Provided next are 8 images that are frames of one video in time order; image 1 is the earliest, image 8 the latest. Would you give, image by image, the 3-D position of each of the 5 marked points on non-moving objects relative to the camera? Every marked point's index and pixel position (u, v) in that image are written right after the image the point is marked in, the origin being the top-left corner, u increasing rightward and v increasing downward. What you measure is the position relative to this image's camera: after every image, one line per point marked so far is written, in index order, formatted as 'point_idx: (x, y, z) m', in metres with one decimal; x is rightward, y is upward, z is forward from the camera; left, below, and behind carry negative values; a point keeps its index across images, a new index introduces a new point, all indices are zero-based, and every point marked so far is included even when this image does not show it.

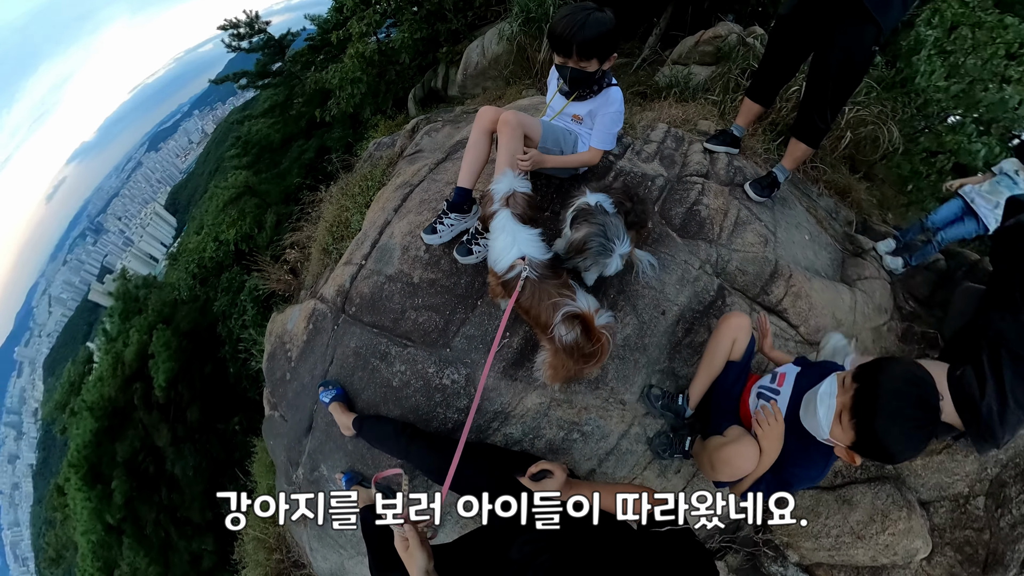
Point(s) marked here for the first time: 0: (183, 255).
0: (-14.2, +1.4, +8.0) m
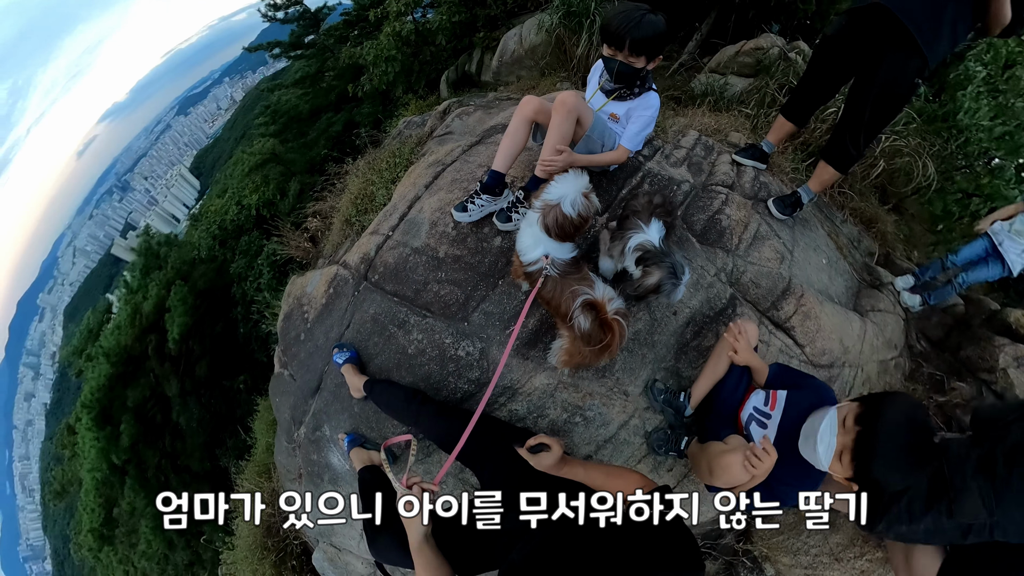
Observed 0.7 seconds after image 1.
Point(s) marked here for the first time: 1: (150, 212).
0: (-13.6, +3.2, +8.2) m
1: (-15.3, +3.0, +7.8) m
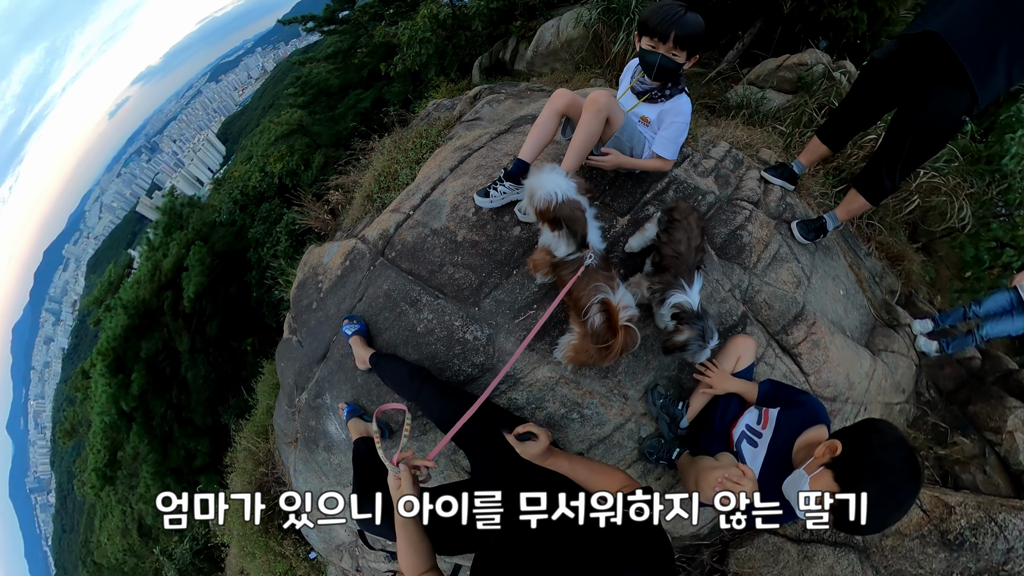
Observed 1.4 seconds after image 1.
0: (-12.9, +4.9, +8.4) m
1: (-14.6, +4.9, +8.0) m
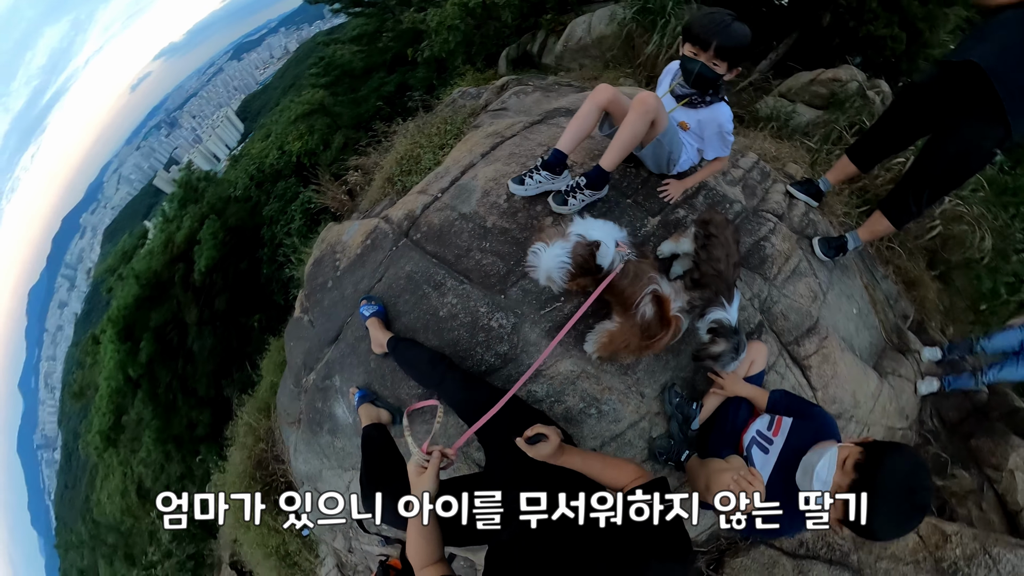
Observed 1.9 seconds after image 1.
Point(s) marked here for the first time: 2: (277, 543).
0: (-12.2, +6.0, +8.6) m
1: (-13.9, +6.0, +8.1) m
2: (-6.5, -7.1, +5.1) m
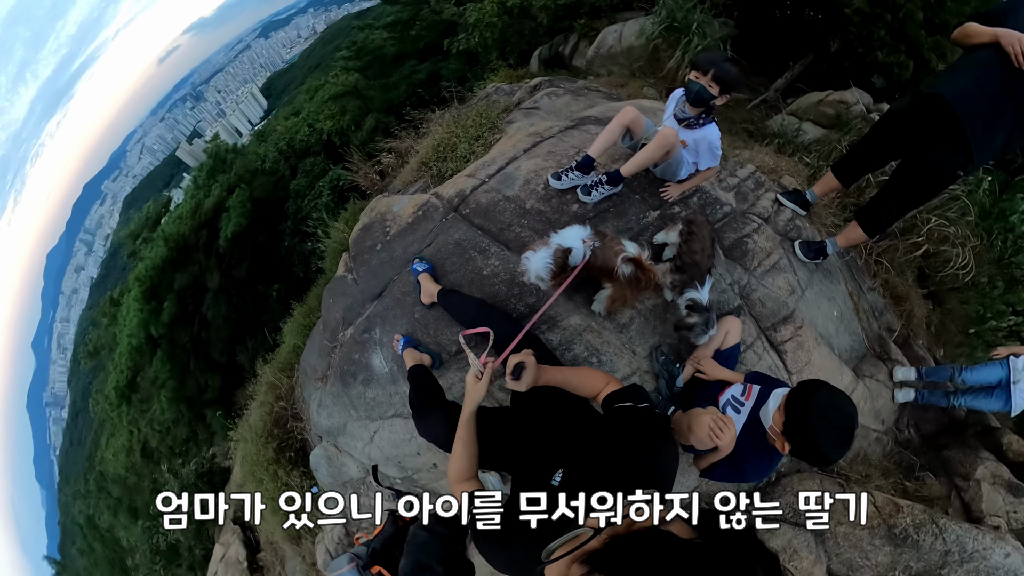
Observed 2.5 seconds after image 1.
0: (-11.3, +7.3, +9.1) m
1: (-13.0, +7.5, +8.7) m
2: (-6.5, -6.1, +5.9) m
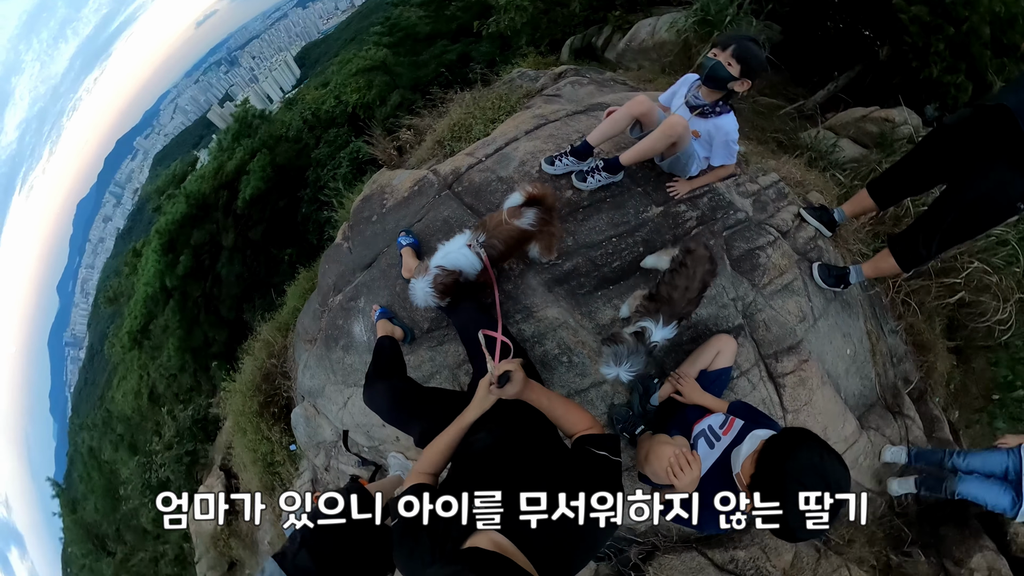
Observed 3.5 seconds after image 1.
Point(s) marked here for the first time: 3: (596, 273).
0: (-10.4, +8.9, +9.1) m
1: (-12.1, +9.3, +8.7) m
2: (-7.5, -5.0, +5.8) m
3: (+1.5, +0.3, +3.2) m
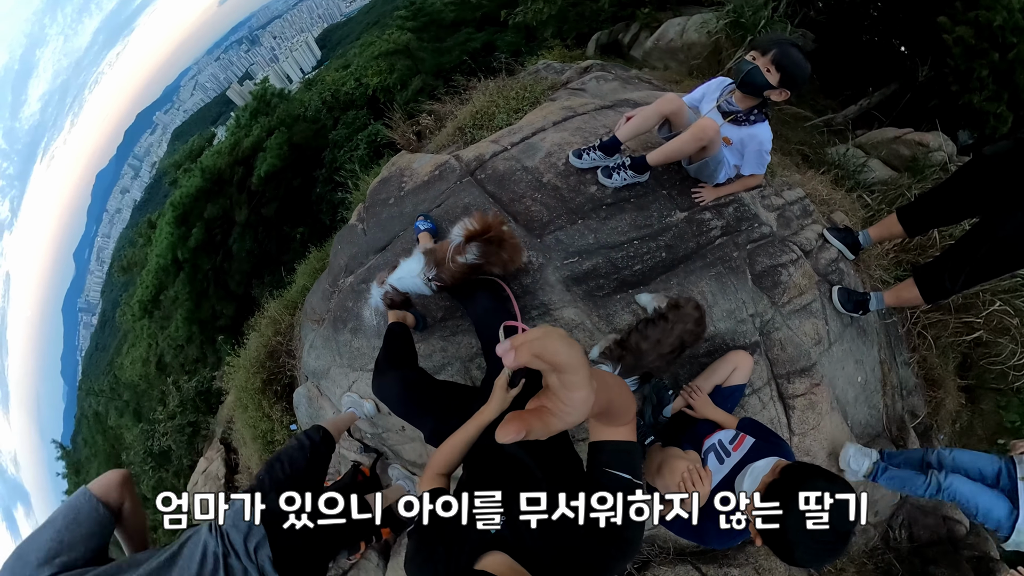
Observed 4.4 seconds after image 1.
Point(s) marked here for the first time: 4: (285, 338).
0: (-9.4, +9.9, +9.1) m
1: (-11.0, +10.4, +8.8) m
2: (-7.6, -4.3, +5.9) m
3: (+1.7, +0.2, +3.2) m
4: (-7.5, -1.8, +6.2) m
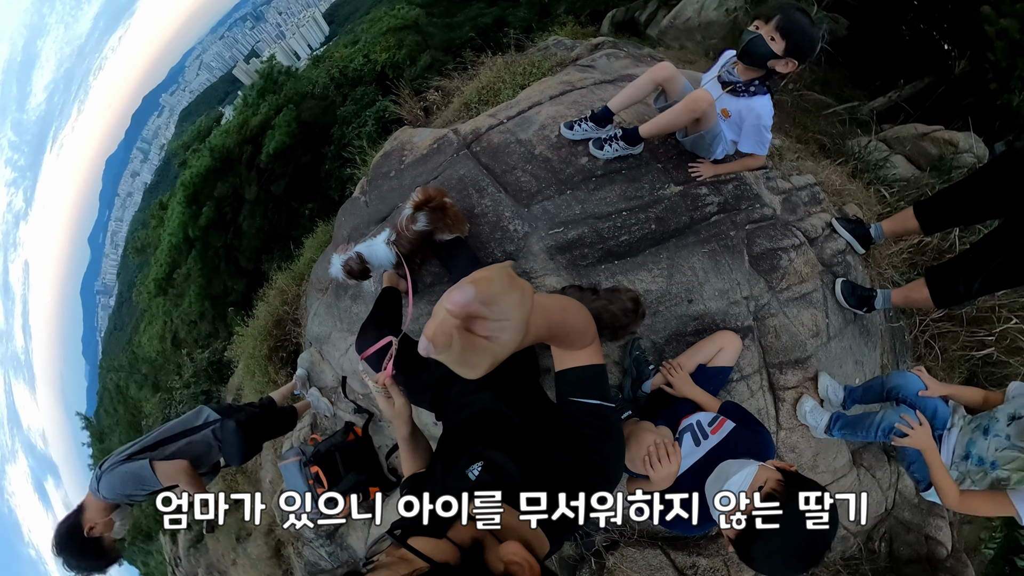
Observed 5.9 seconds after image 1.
0: (-8.8, +11.0, +9.0) m
1: (-10.4, +11.6, +8.7) m
2: (-8.0, -3.3, +6.1) m
3: (+1.6, +0.6, +3.1) m
4: (-7.7, -0.8, +6.3) m
